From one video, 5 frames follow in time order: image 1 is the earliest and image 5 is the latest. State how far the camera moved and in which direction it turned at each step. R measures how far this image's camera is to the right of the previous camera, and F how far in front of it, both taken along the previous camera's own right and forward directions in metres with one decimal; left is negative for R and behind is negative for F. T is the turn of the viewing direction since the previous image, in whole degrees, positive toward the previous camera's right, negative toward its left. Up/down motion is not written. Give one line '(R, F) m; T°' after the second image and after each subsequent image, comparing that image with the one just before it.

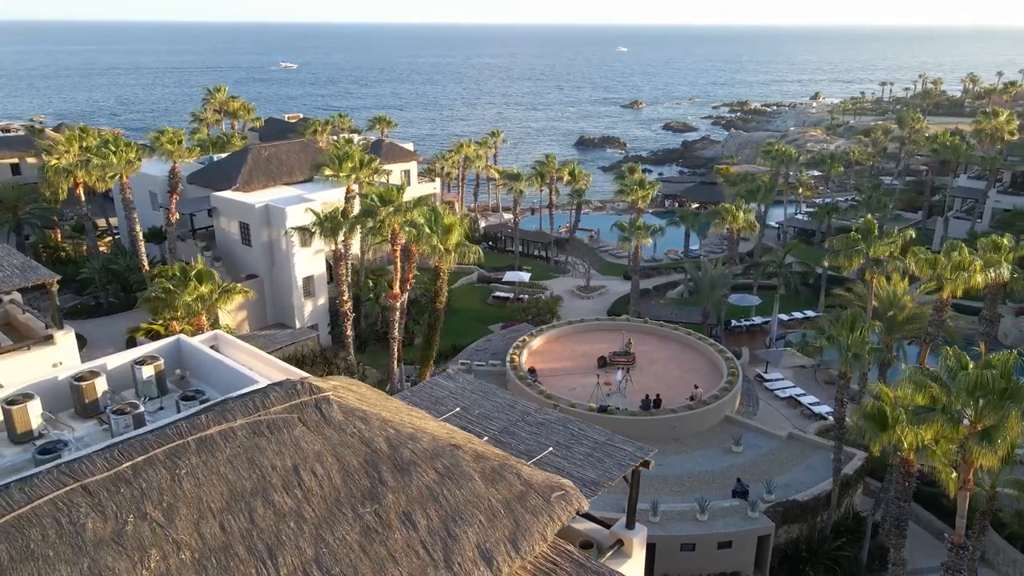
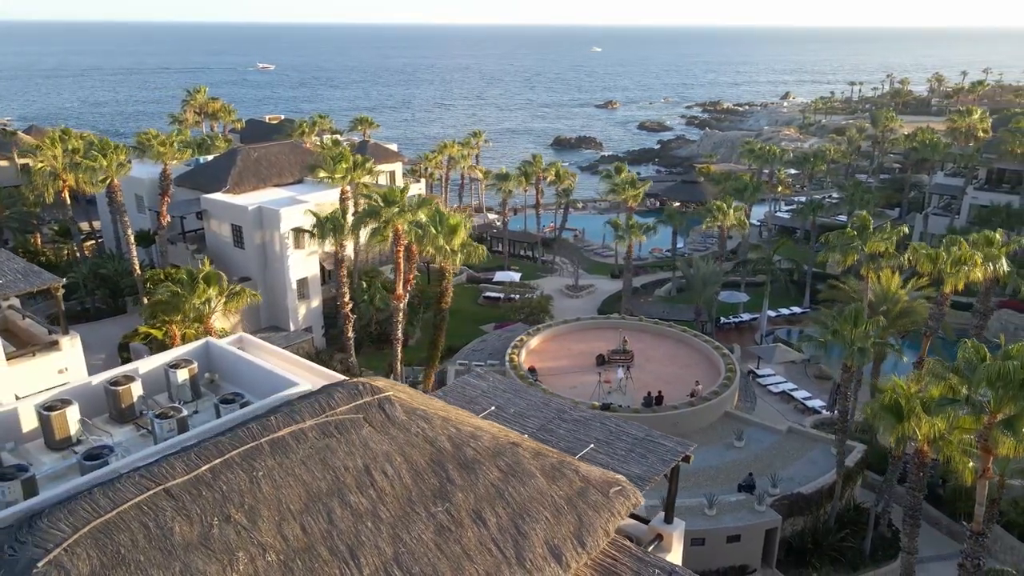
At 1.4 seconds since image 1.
(-1.1, 0.0) m; +2°
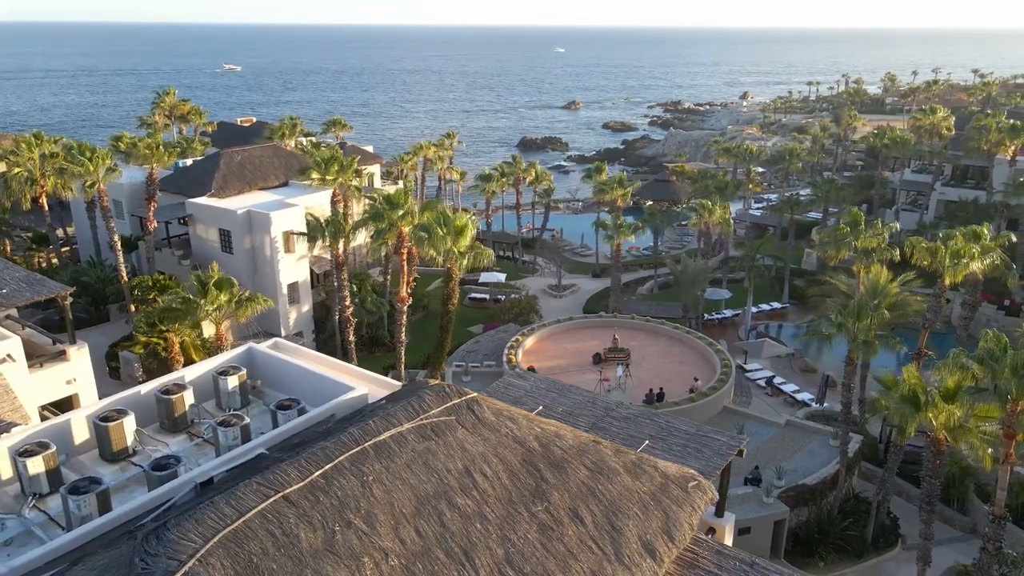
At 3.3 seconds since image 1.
(-1.6, 0.0) m; +3°
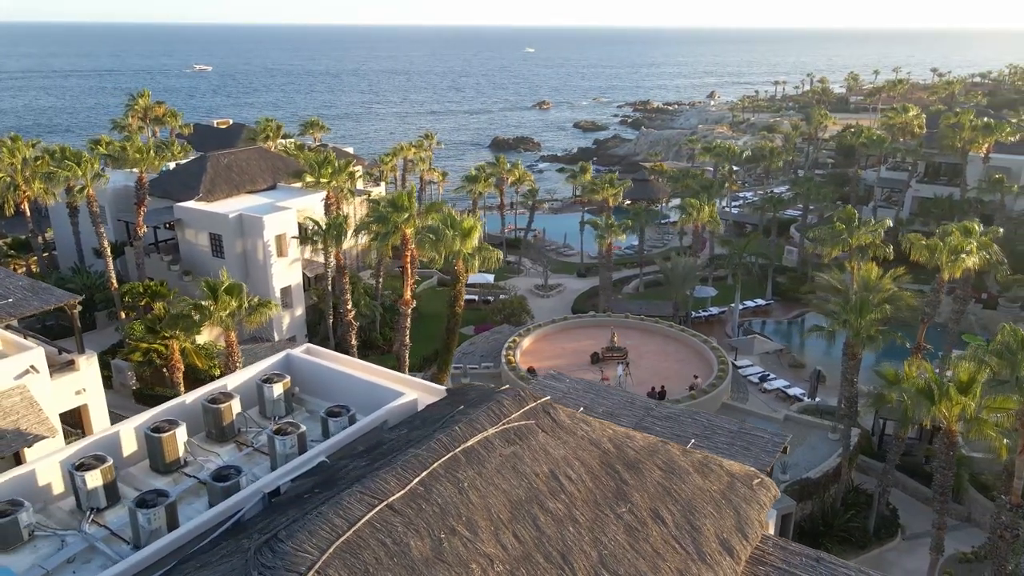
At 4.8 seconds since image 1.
(-1.3, 0.0) m; +2°
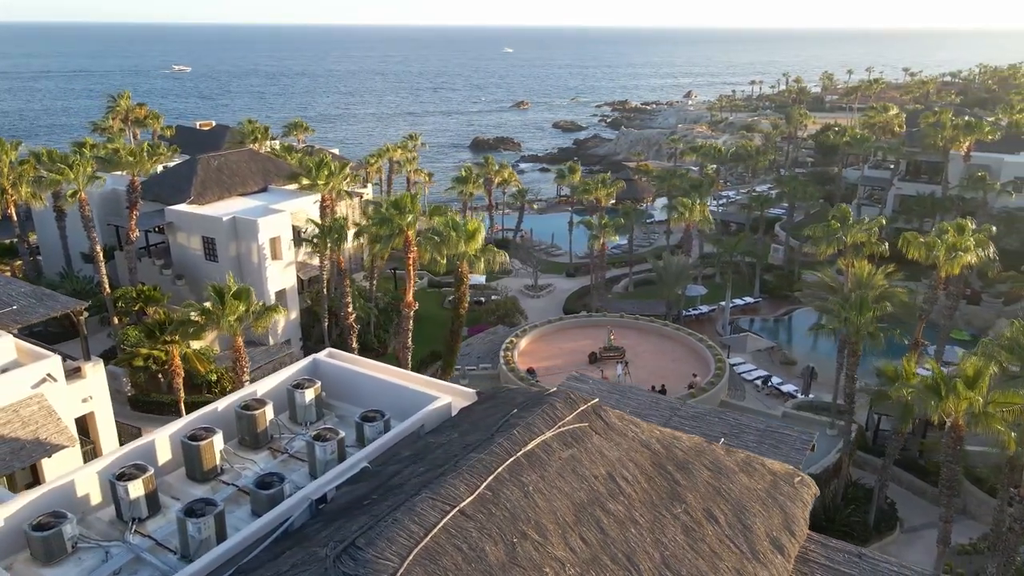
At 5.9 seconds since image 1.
(-0.9, 0.0) m; +2°
